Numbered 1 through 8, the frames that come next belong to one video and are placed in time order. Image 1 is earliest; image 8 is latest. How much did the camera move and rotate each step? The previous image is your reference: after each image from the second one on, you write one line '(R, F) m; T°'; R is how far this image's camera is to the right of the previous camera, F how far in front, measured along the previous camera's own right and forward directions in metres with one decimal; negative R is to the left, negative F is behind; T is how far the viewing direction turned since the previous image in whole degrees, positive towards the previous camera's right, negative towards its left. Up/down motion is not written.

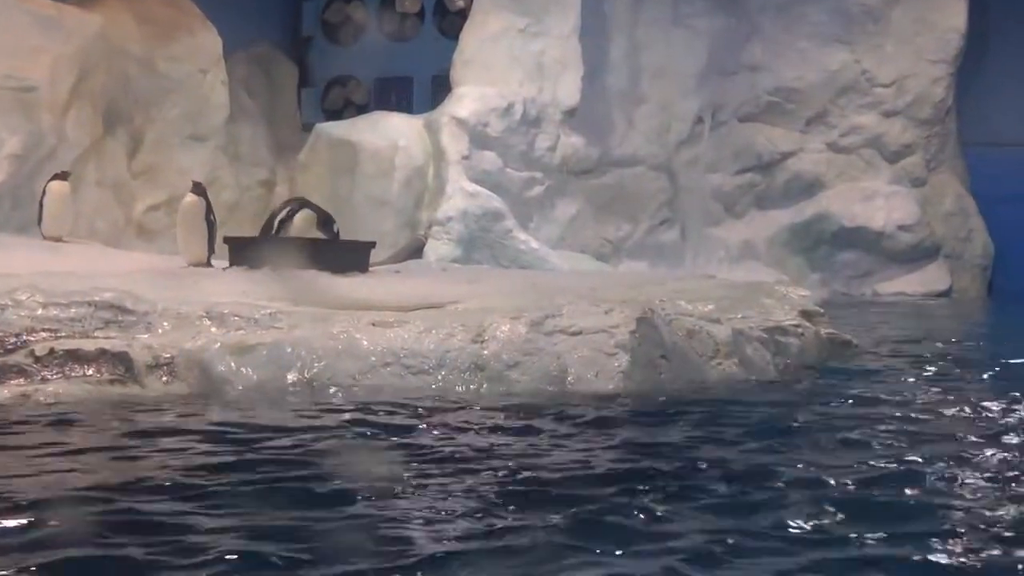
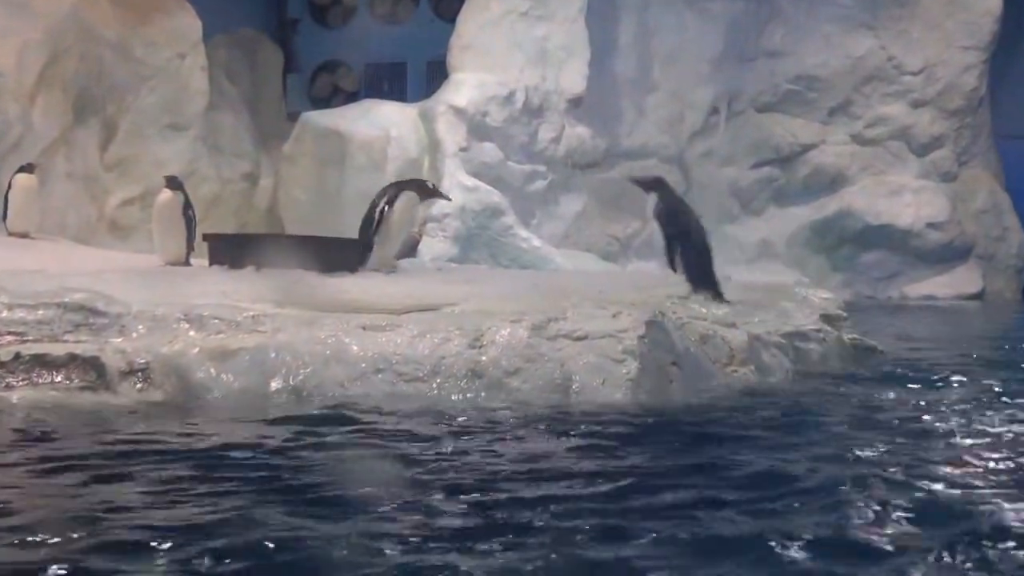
(0.0, +0.5) m; 0°
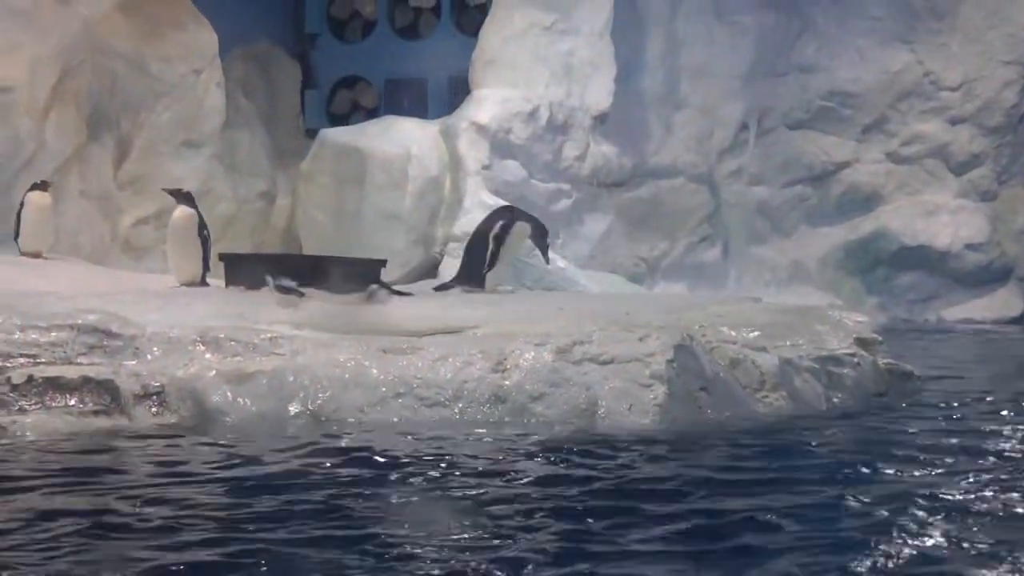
(0.0, +0.2) m; -1°
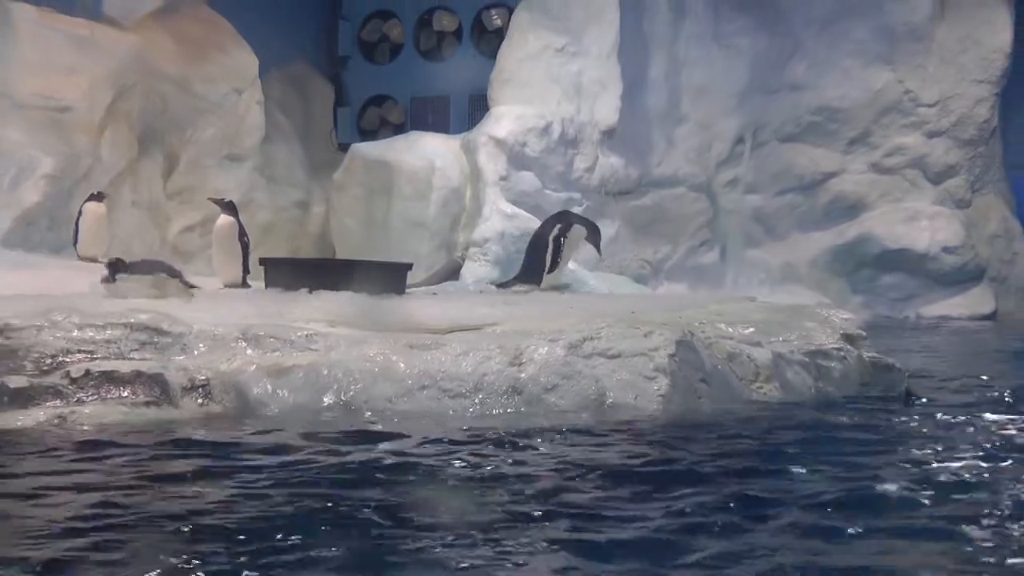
(0.0, -0.6) m; 0°
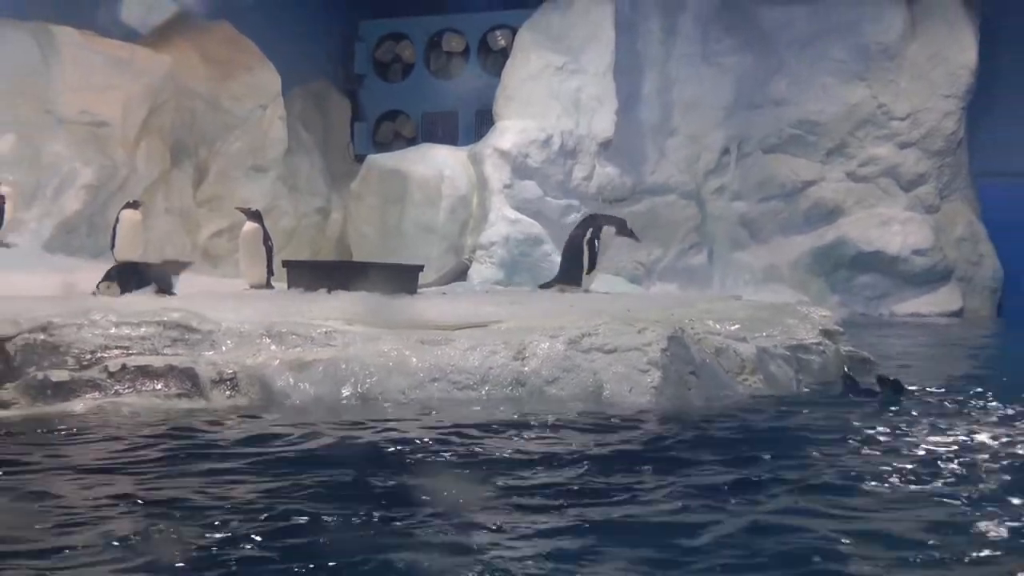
(0.0, -0.6) m; 0°
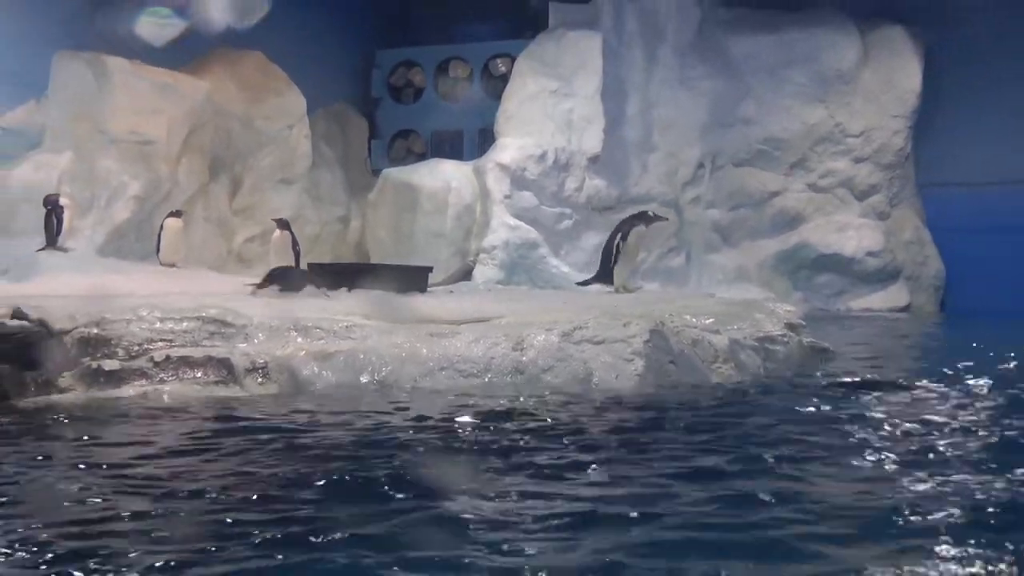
(0.0, -0.9) m; 0°
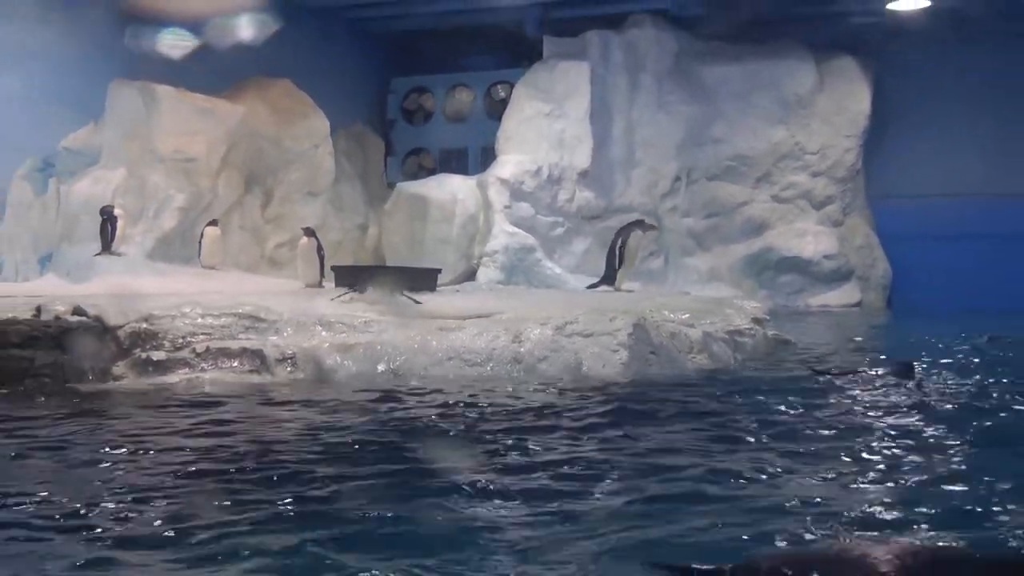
(0.0, -1.1) m; 0°
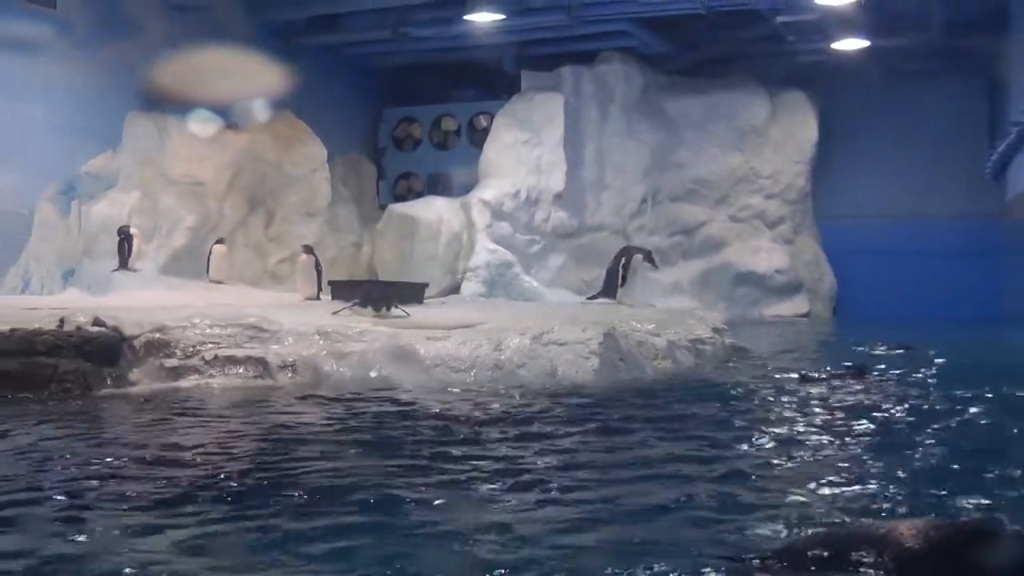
(0.0, -0.9) m; 0°
